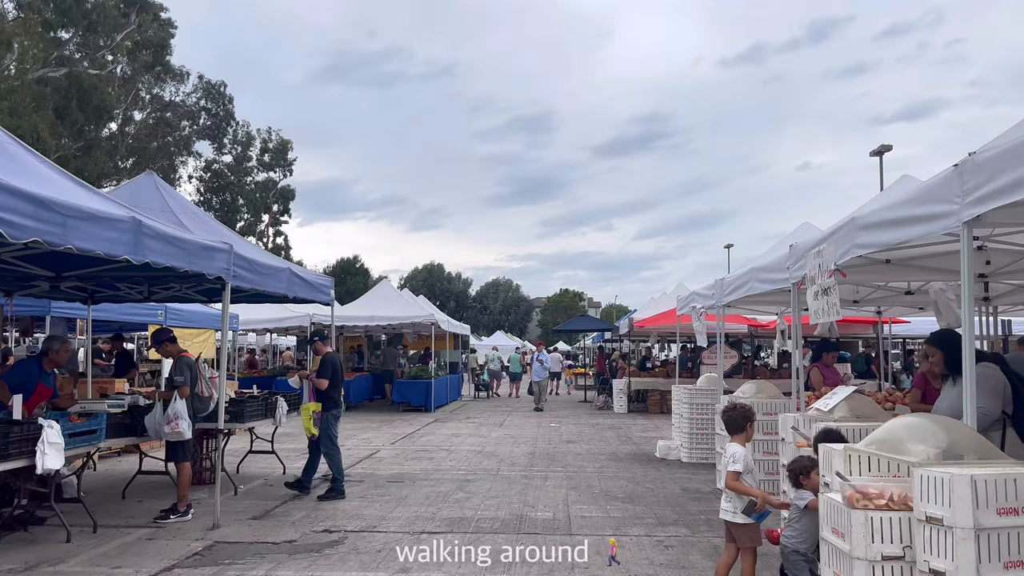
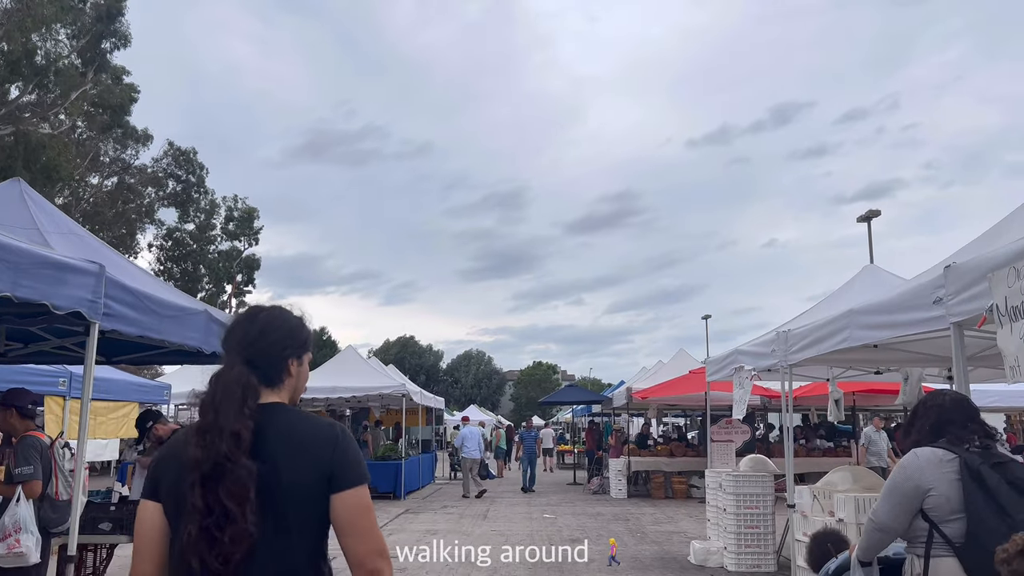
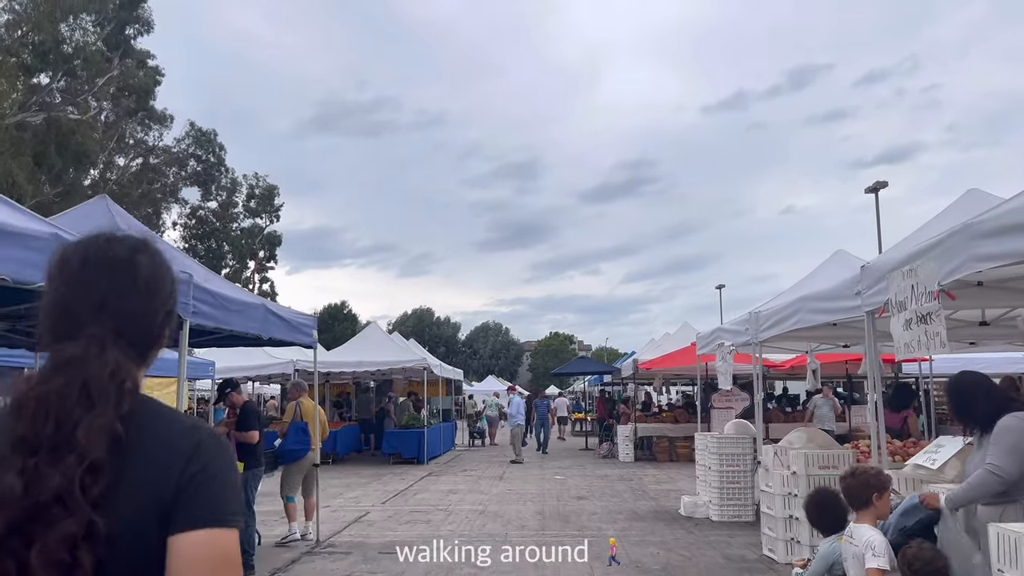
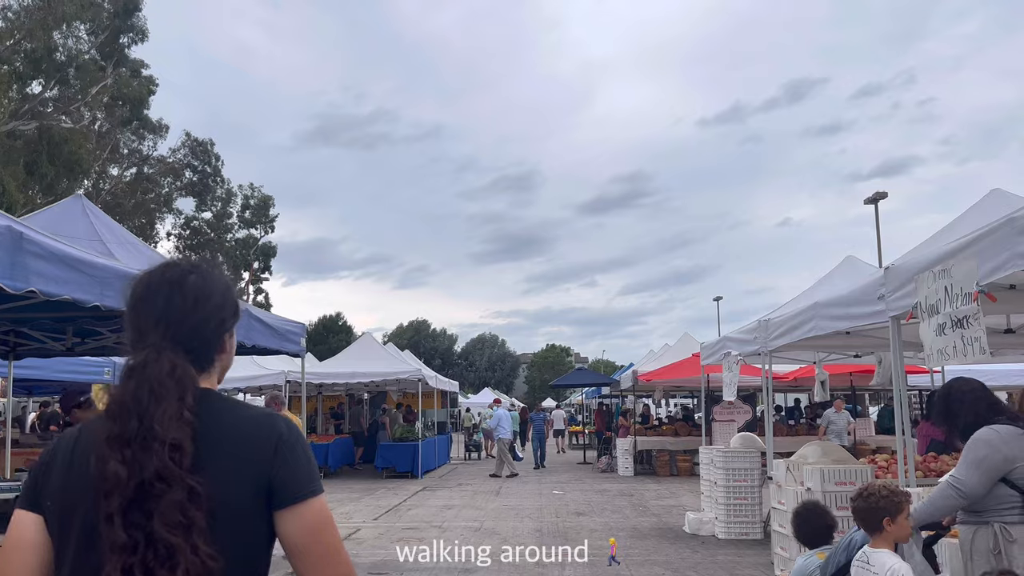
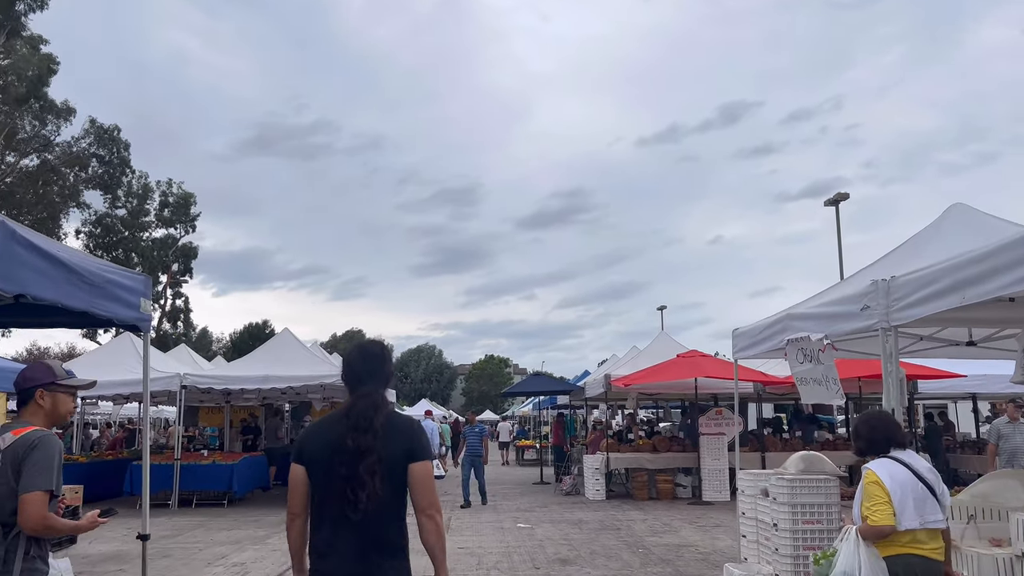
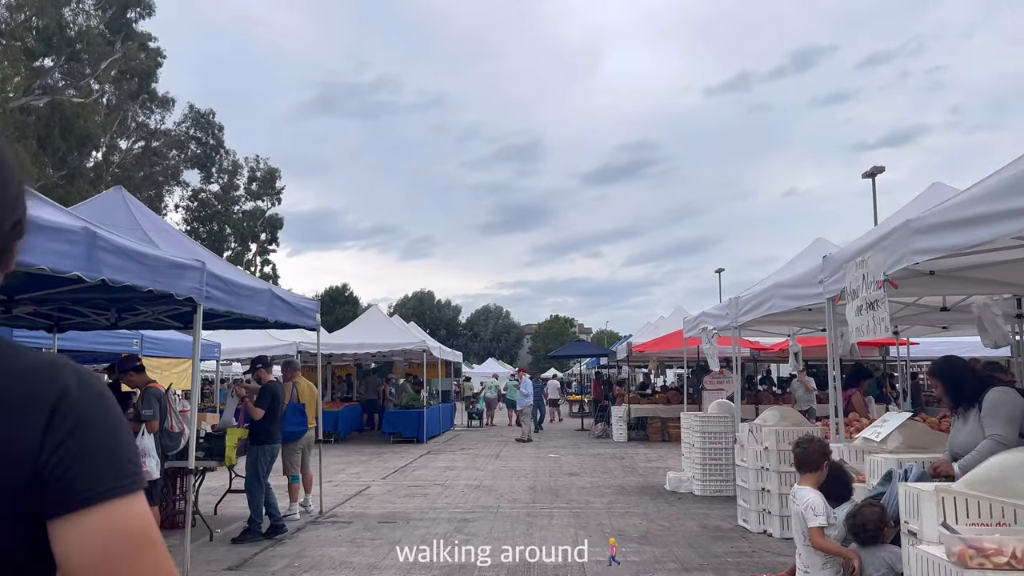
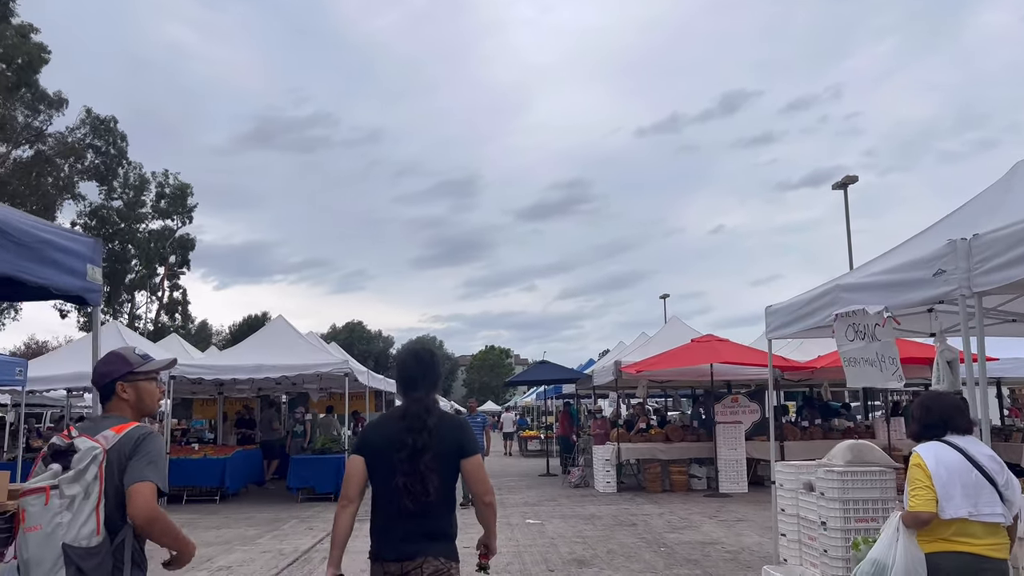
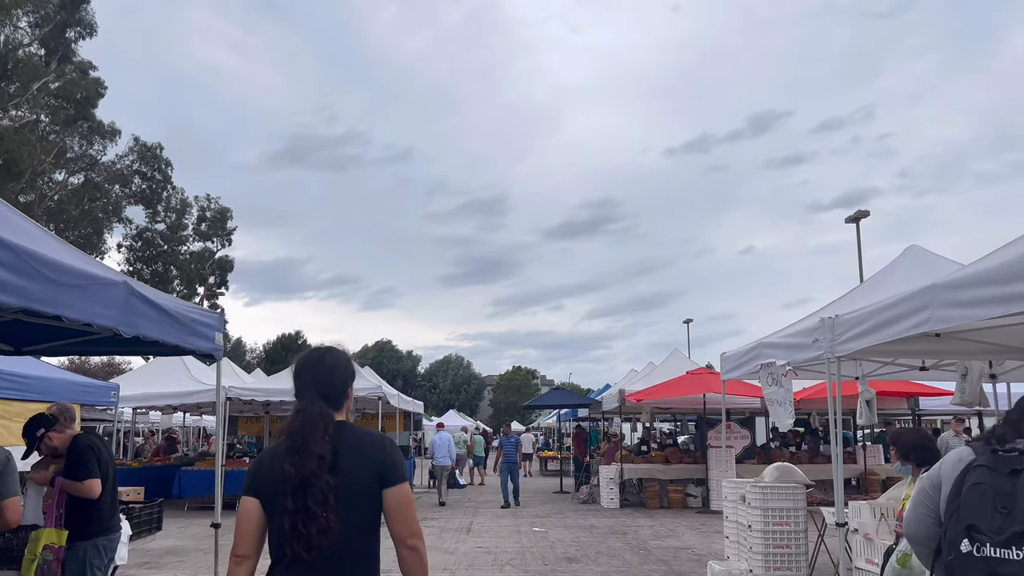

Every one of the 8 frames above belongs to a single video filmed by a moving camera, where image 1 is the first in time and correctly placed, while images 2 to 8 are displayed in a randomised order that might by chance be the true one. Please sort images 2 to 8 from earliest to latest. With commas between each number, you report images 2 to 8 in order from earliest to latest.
6, 3, 4, 2, 8, 5, 7
